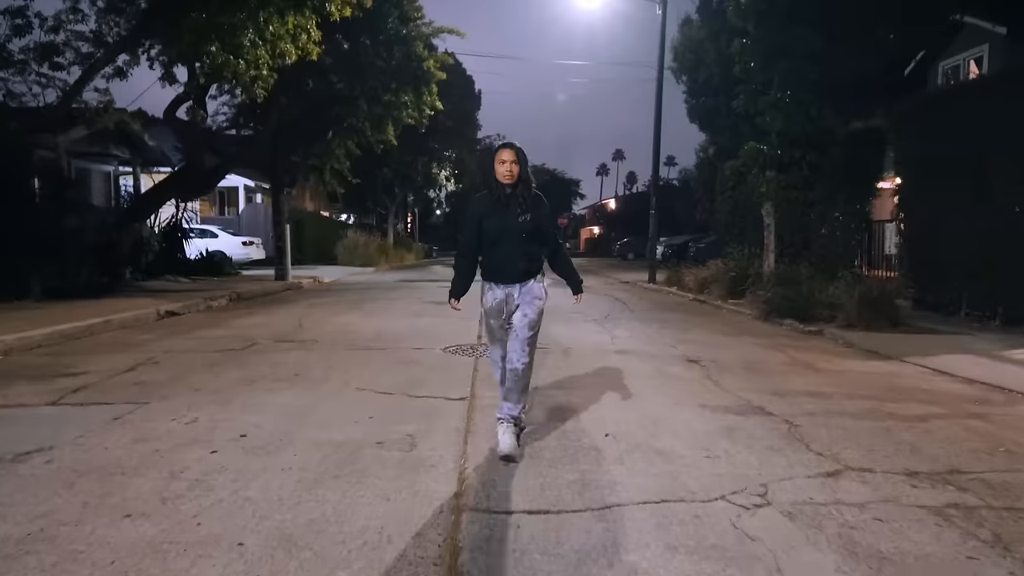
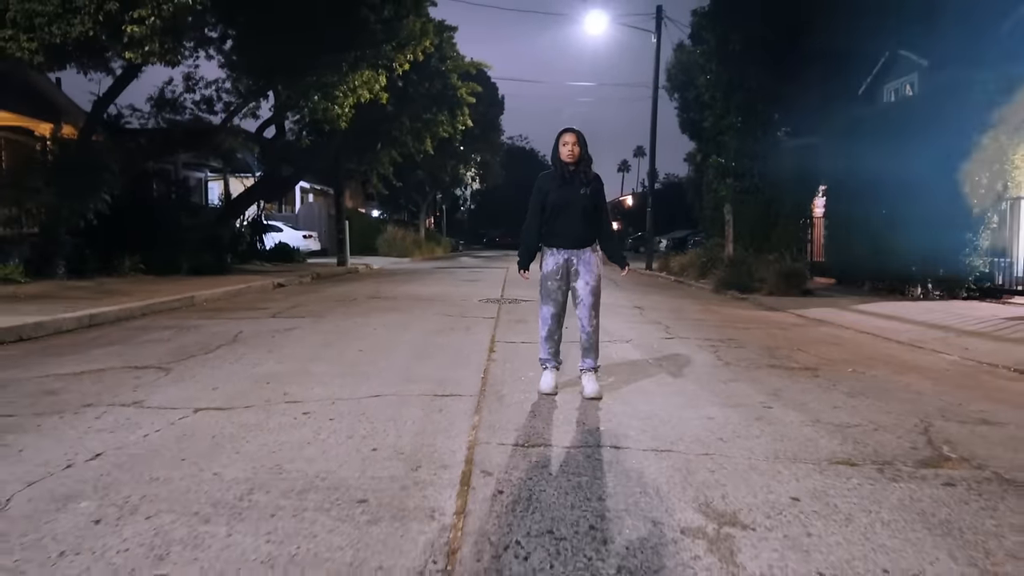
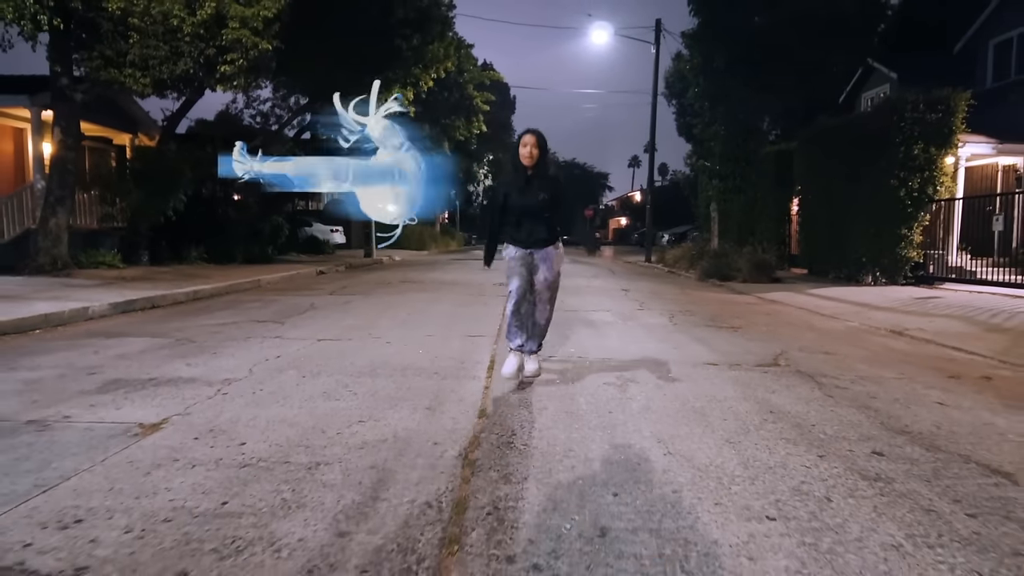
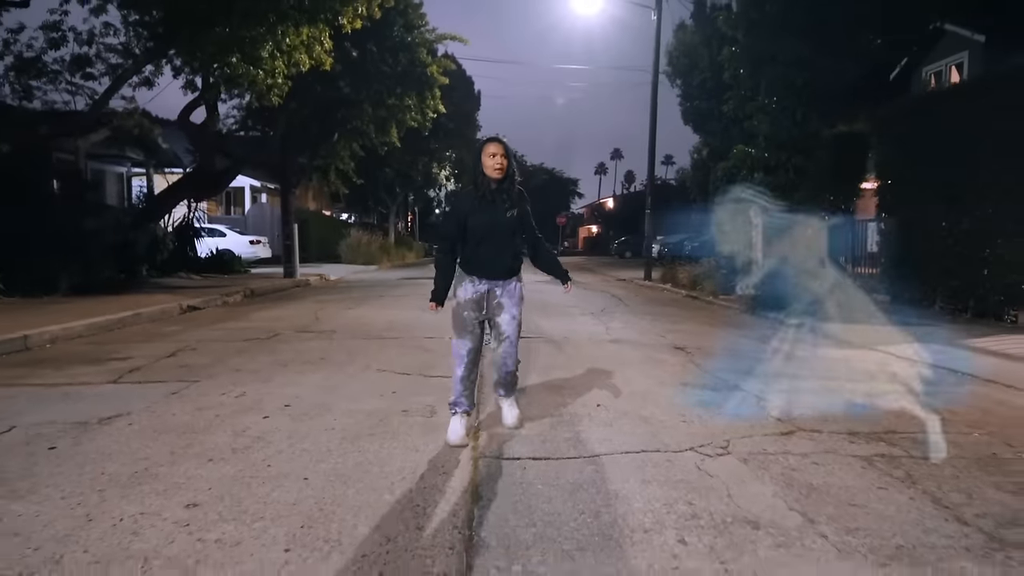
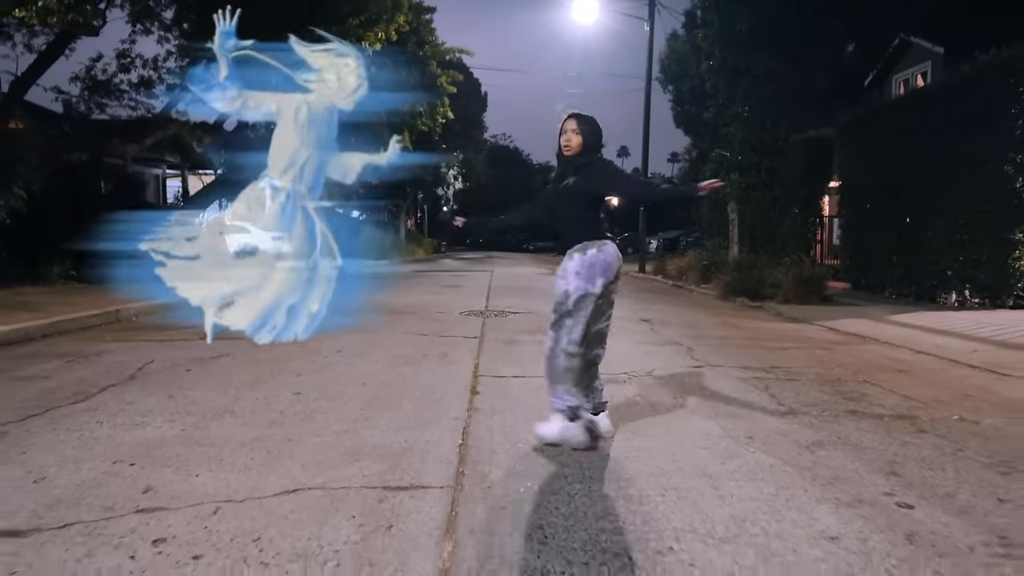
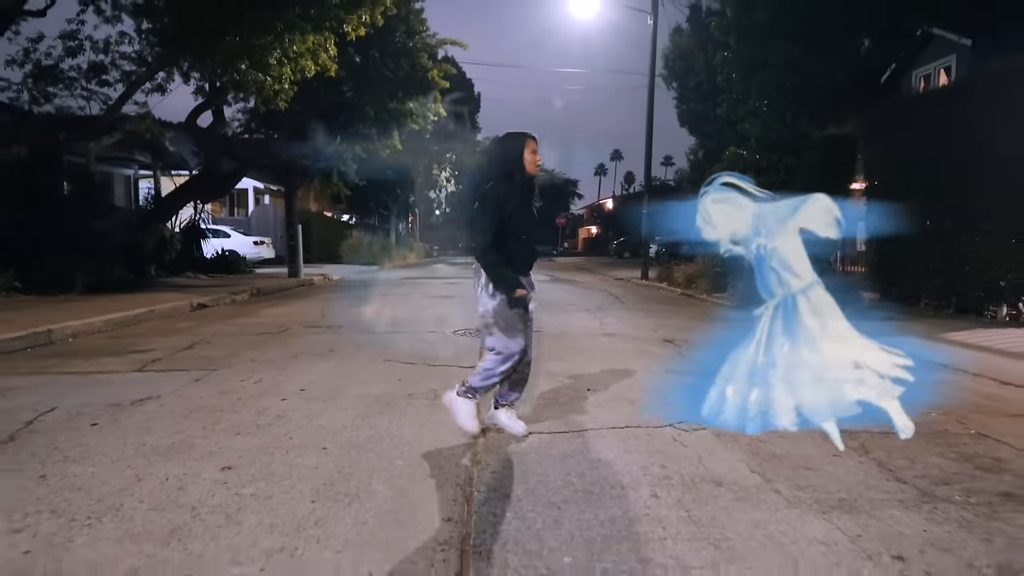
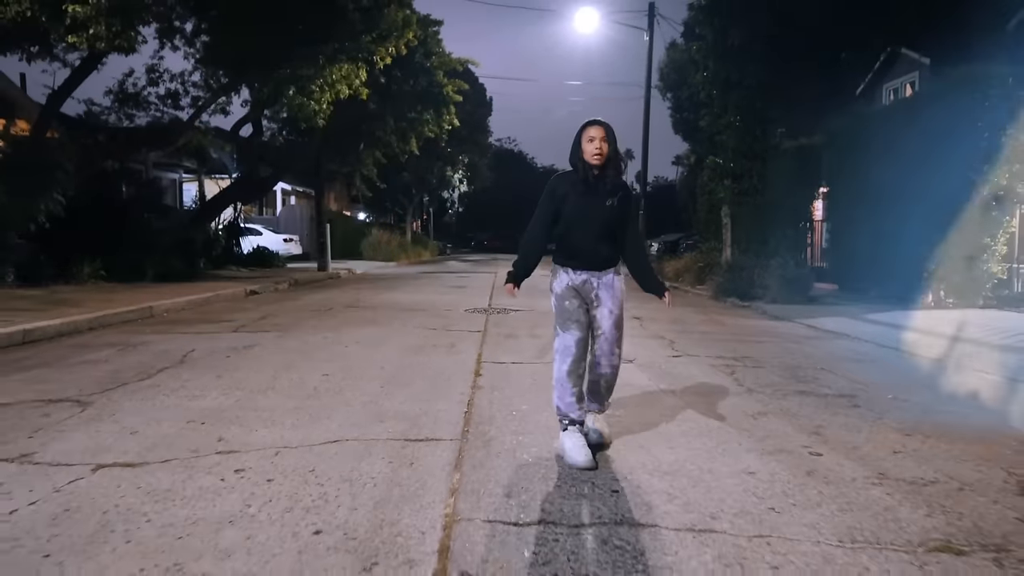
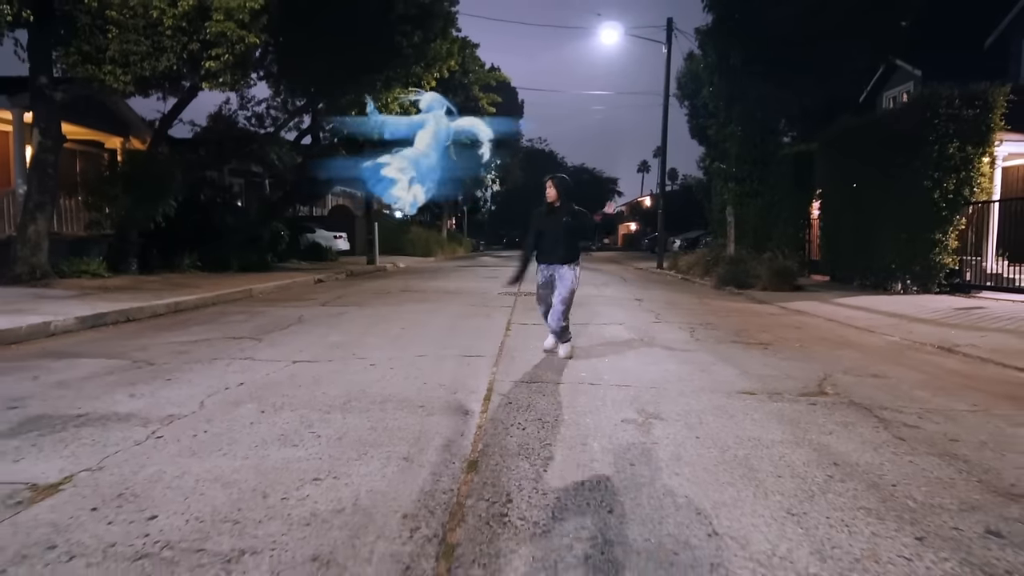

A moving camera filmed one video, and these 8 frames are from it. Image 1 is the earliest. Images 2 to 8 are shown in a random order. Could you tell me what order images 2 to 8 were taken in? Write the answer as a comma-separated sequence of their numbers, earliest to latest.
4, 6, 5, 7, 2, 8, 3
